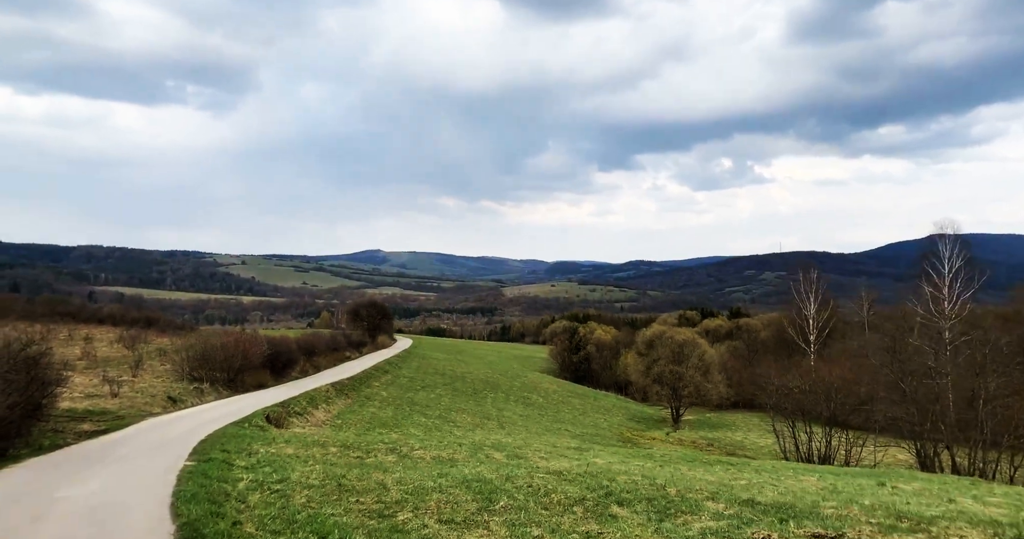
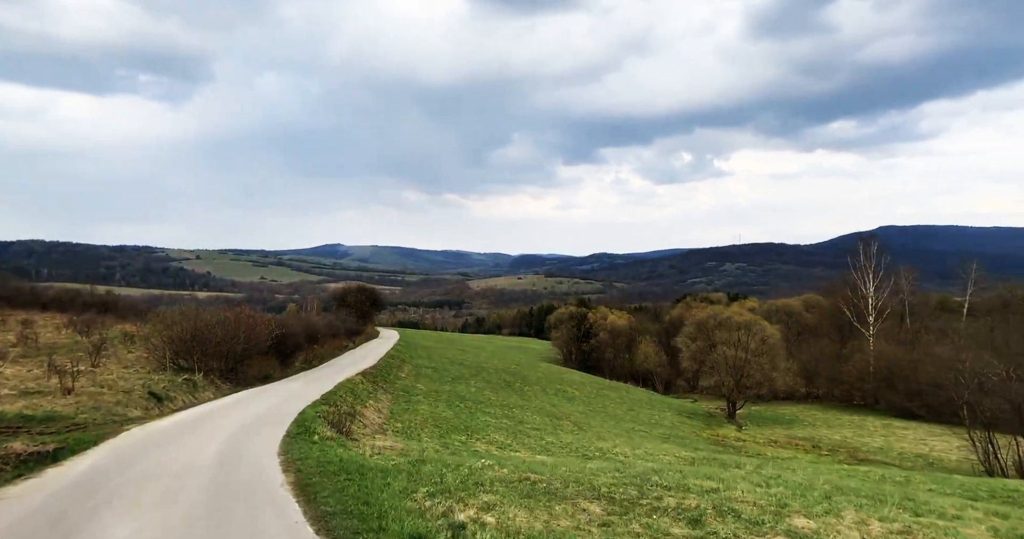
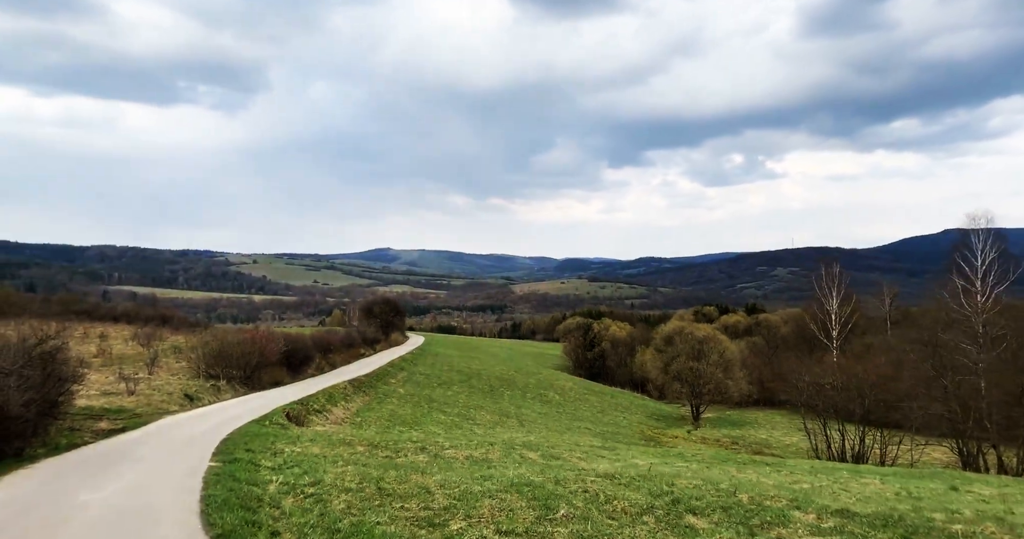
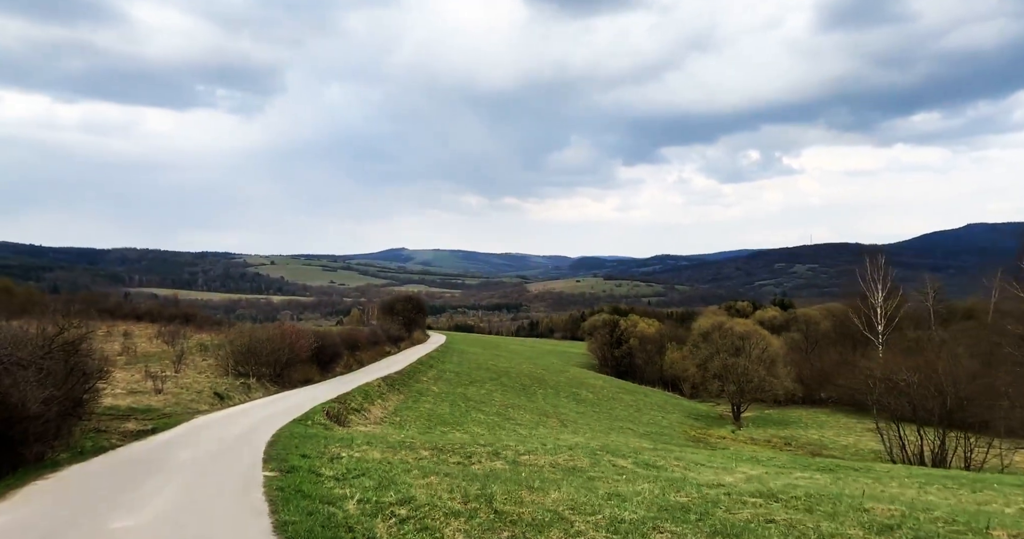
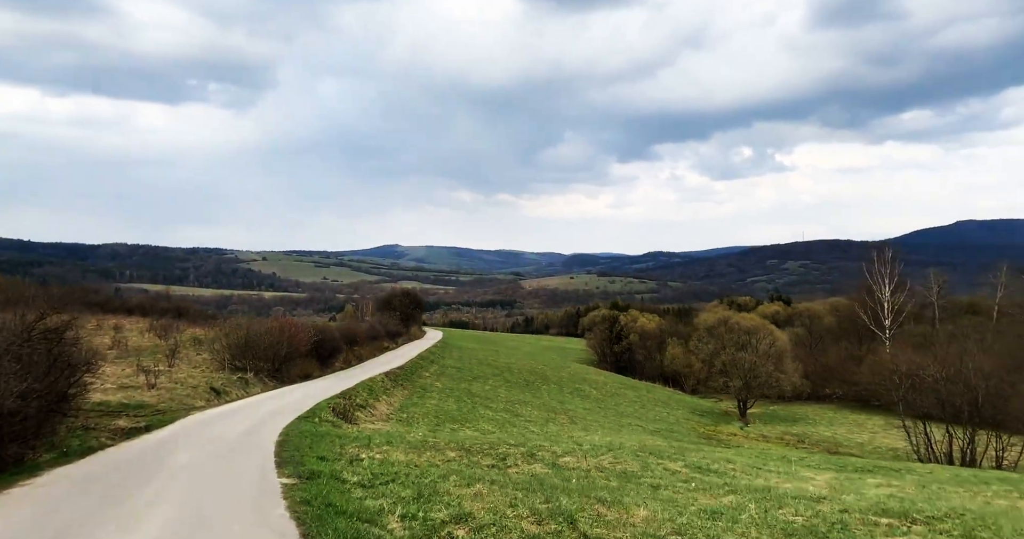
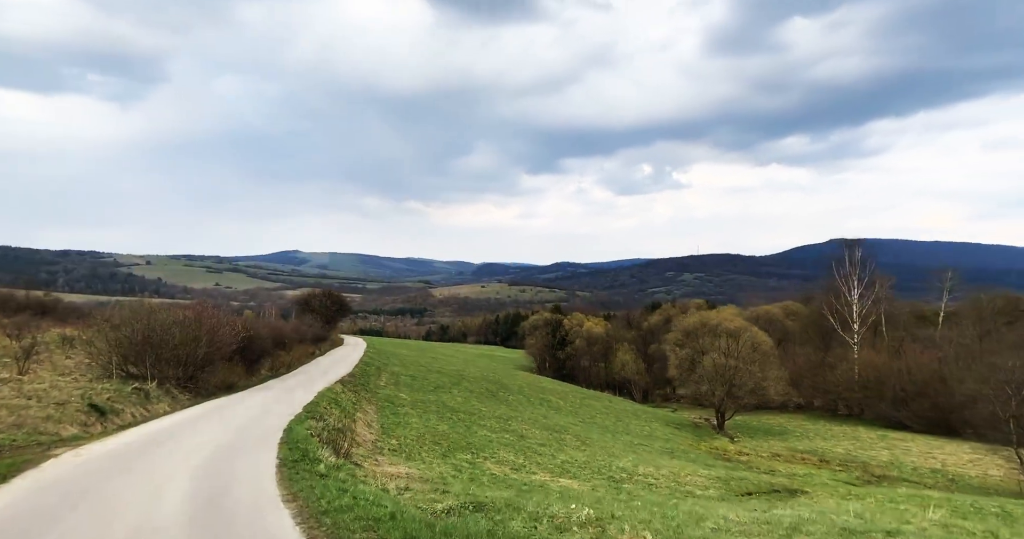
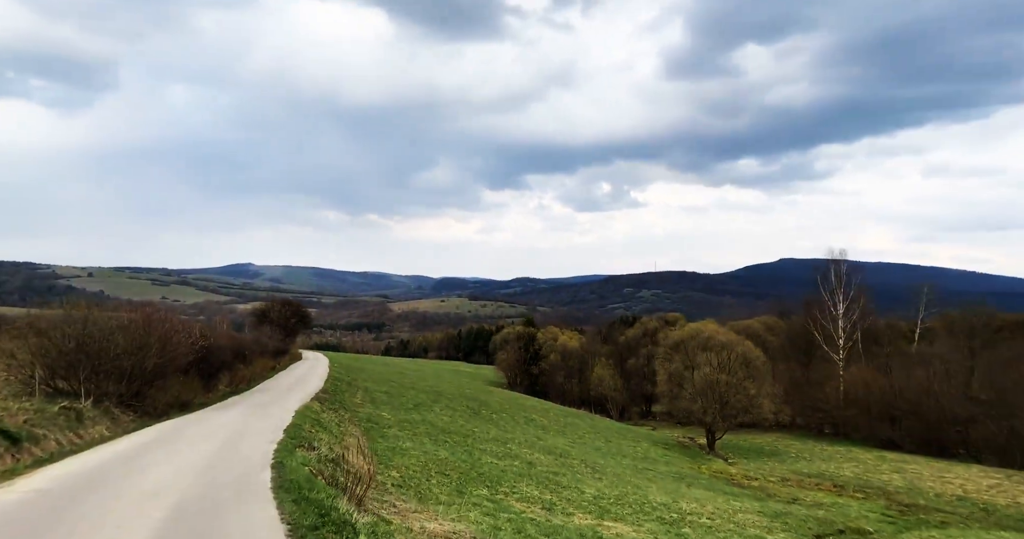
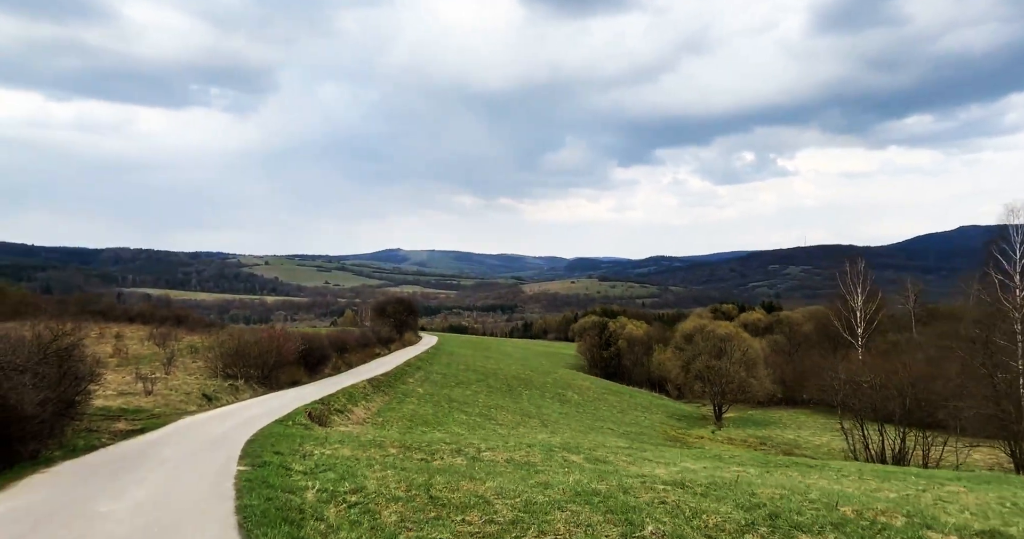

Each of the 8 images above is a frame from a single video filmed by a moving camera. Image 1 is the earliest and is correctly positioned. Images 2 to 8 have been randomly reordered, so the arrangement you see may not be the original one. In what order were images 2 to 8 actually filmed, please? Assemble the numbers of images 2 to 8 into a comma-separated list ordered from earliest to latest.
3, 8, 4, 5, 2, 6, 7
